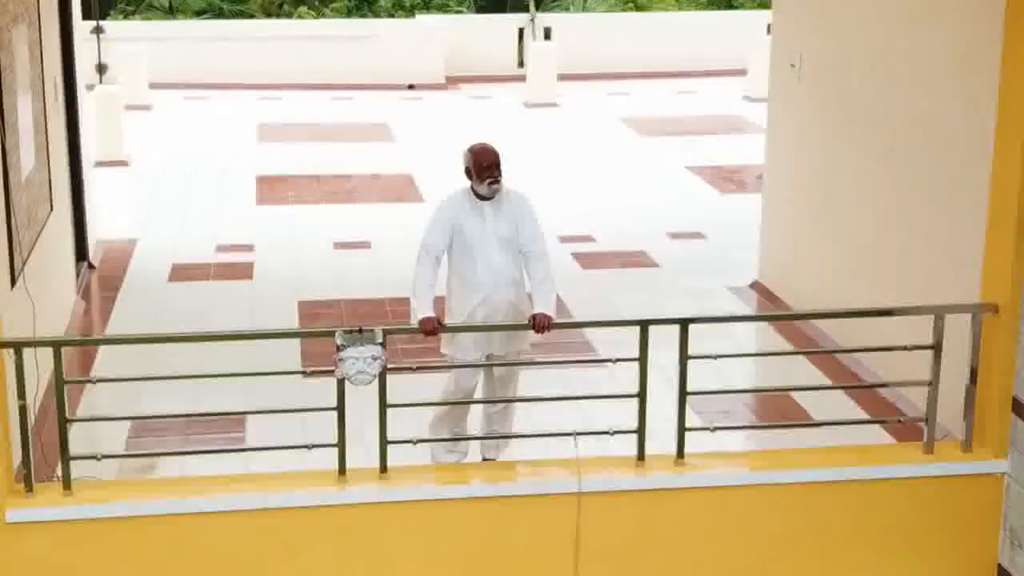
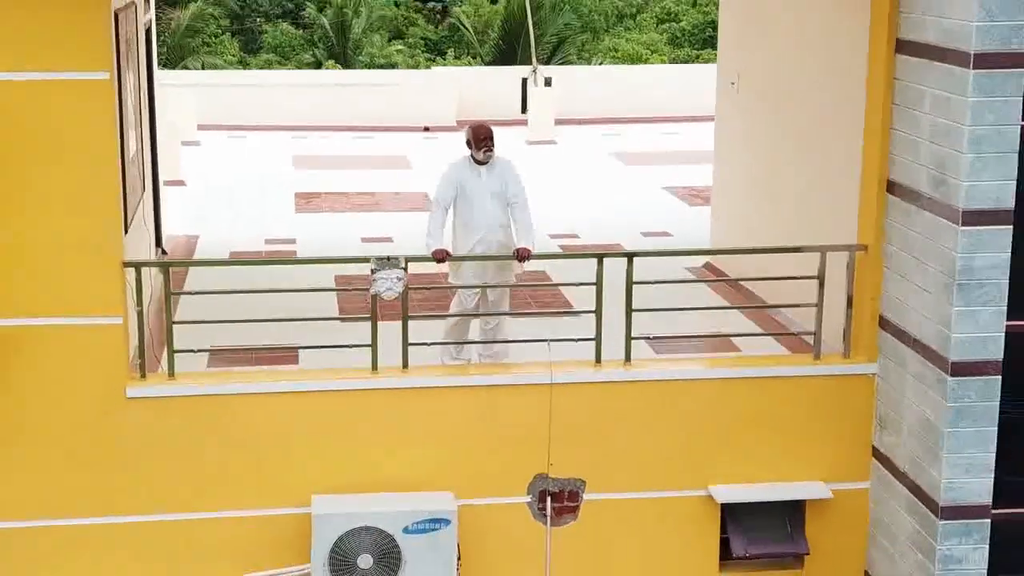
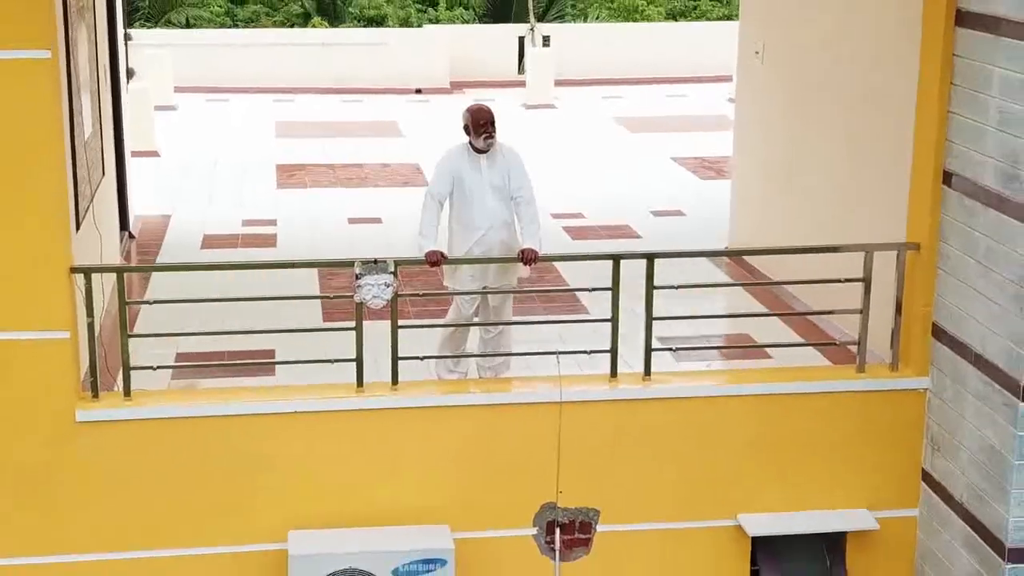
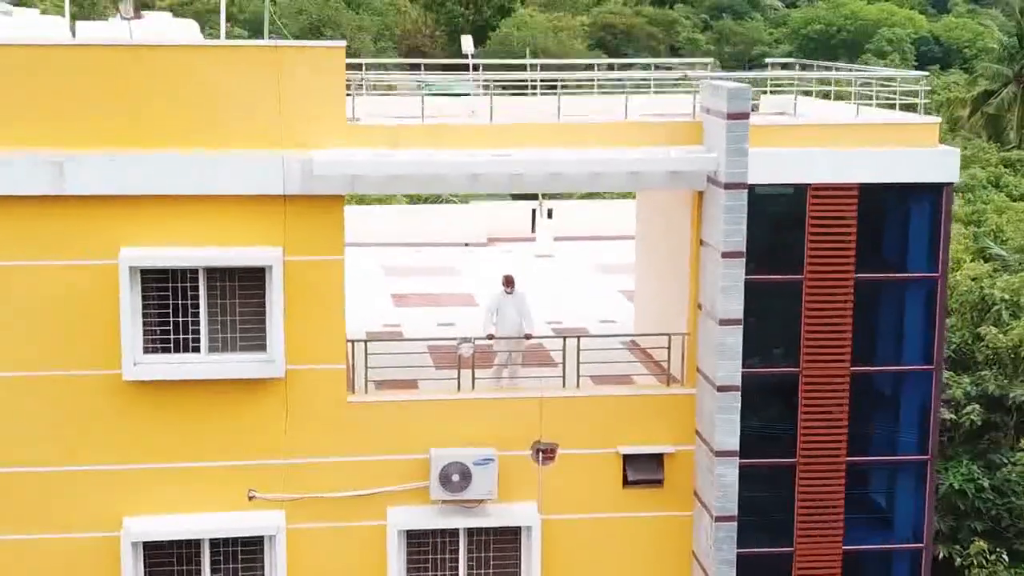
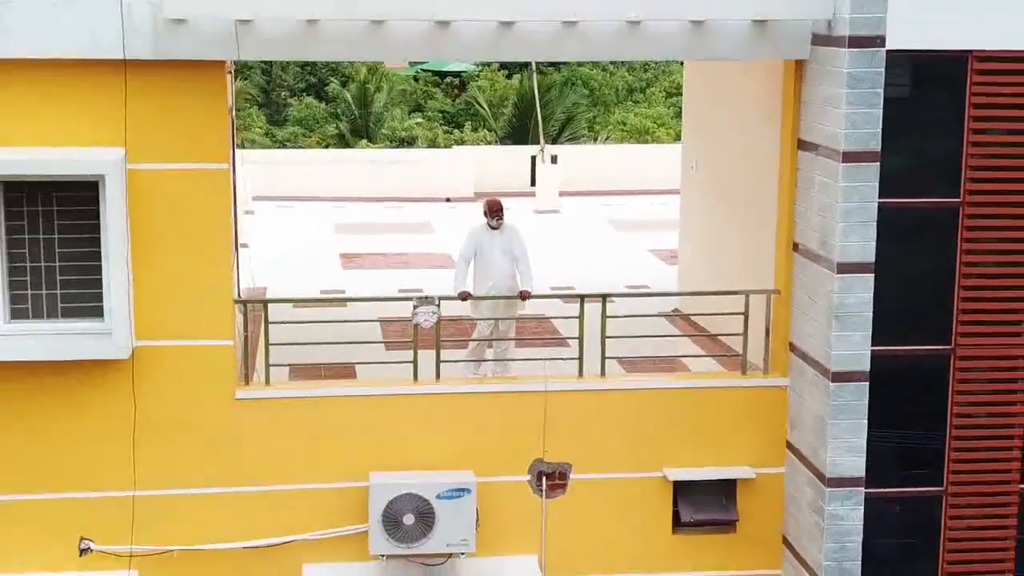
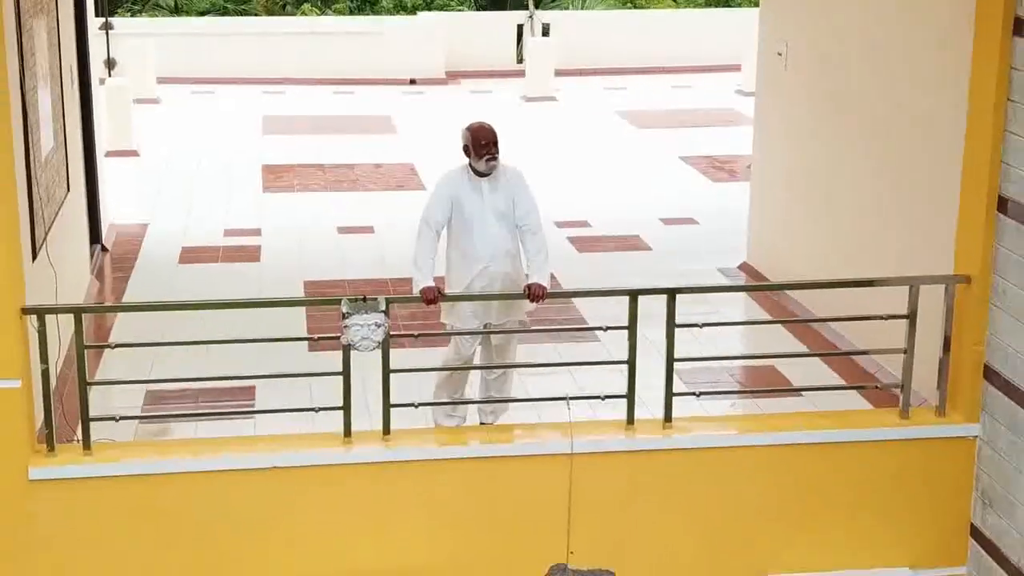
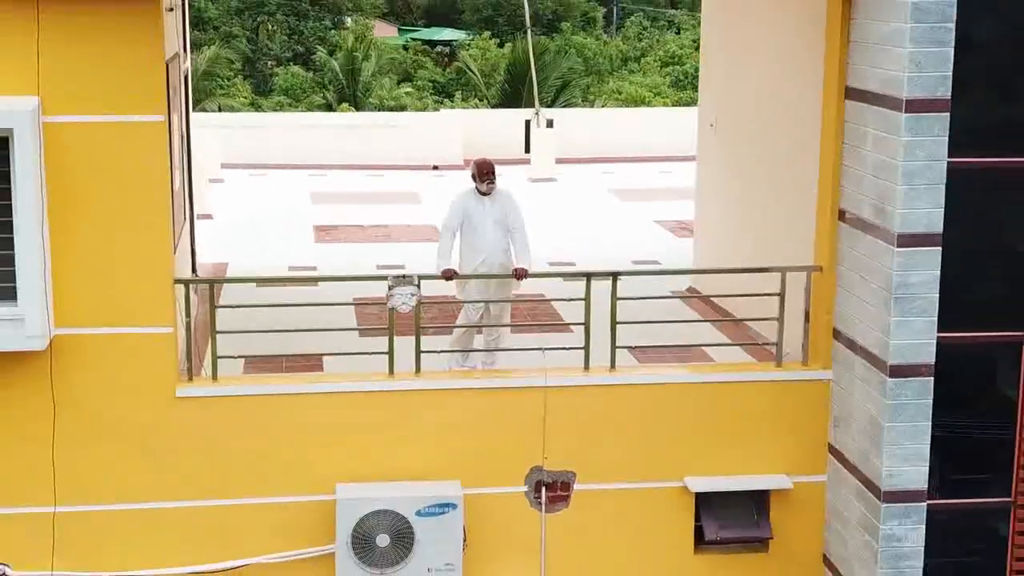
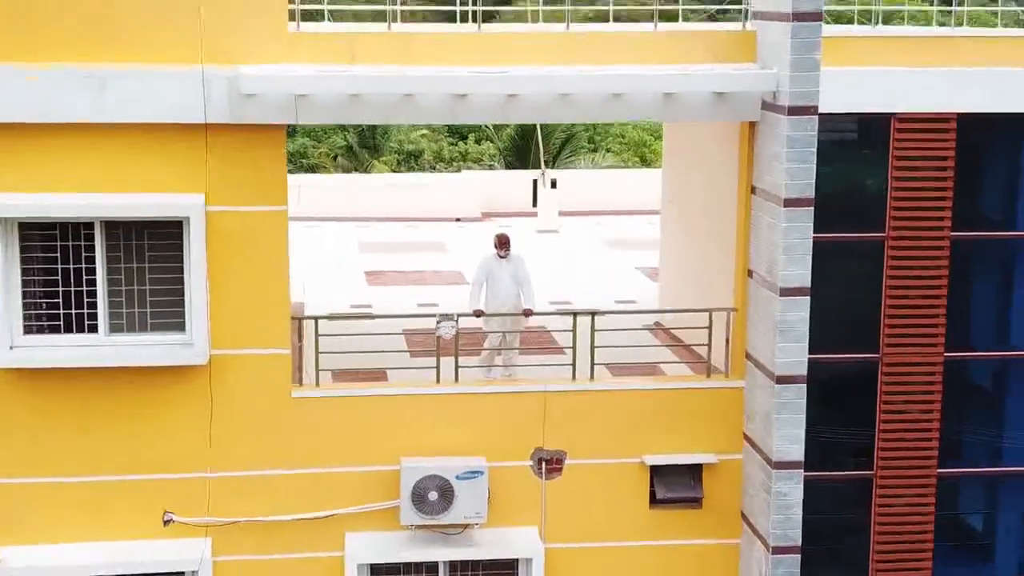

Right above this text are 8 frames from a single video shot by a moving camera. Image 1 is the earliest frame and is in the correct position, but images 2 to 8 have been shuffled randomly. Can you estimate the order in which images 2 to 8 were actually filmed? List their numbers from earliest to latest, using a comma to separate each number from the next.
6, 3, 2, 7, 5, 8, 4
